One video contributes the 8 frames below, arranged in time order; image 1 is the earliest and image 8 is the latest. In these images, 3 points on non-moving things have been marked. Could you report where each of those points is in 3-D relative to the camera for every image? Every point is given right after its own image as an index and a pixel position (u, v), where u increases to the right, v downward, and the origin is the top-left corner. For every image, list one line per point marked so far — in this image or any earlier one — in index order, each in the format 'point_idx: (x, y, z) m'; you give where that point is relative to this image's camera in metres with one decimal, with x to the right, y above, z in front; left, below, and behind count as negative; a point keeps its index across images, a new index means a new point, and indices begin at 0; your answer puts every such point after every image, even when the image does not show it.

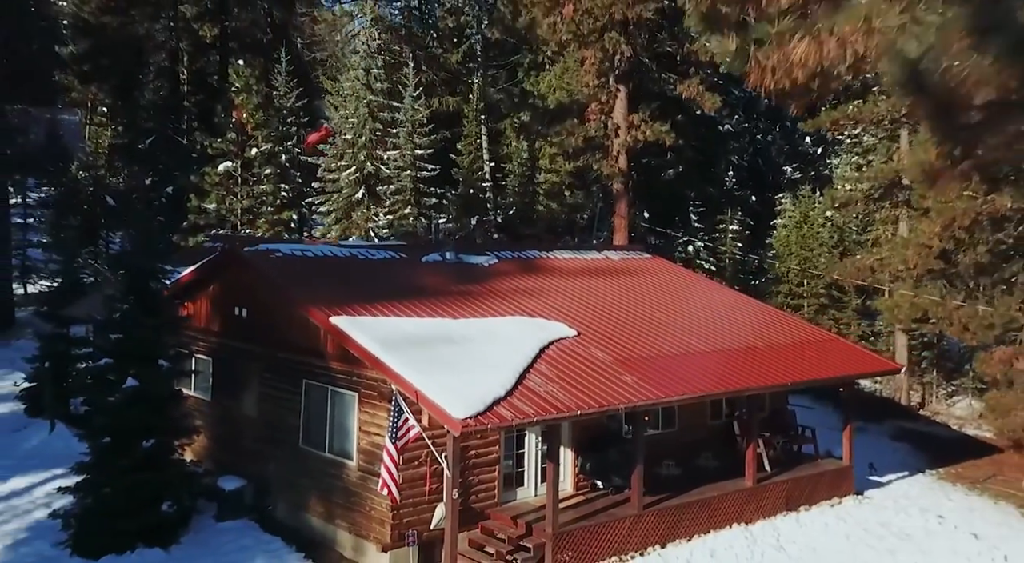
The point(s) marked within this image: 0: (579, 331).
0: (+0.8, -0.6, +12.1) m
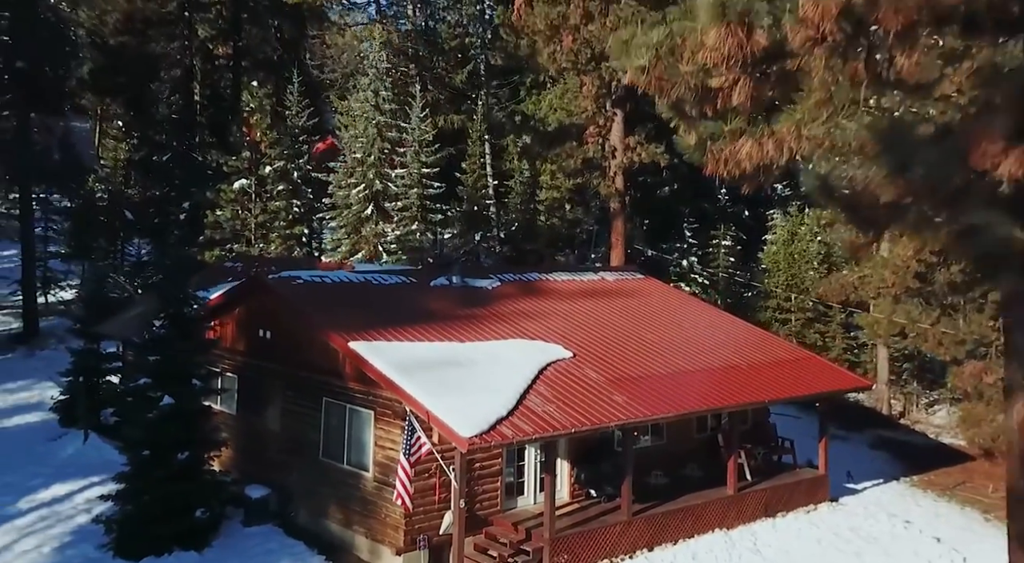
0: (+0.9, -0.9, +13.3) m
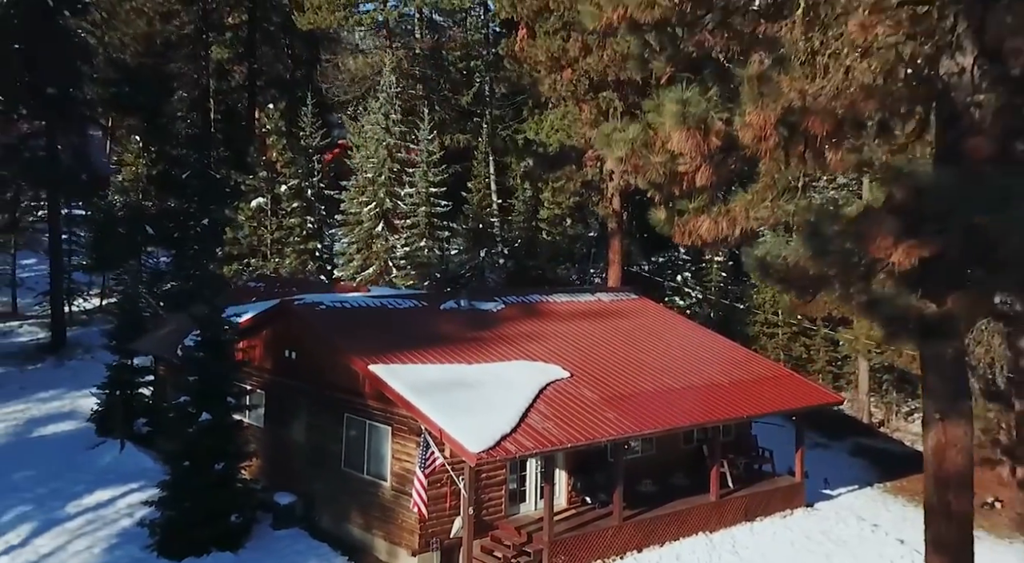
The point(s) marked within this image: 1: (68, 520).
0: (+0.9, -1.3, +14.7) m
1: (-7.0, -3.8, +15.8) m
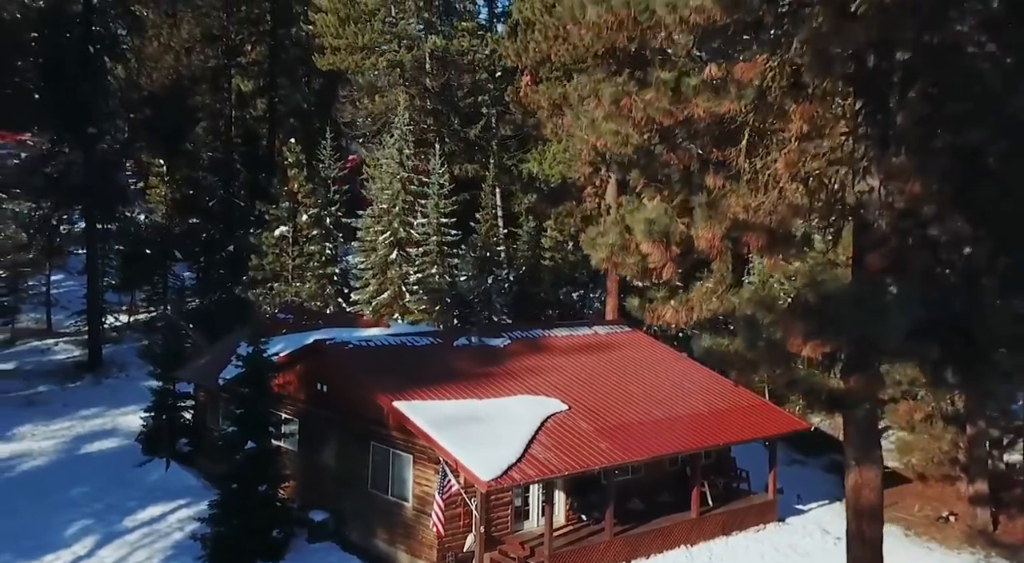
0: (+1.0, -2.1, +16.8) m
1: (-6.9, -4.5, +17.9) m
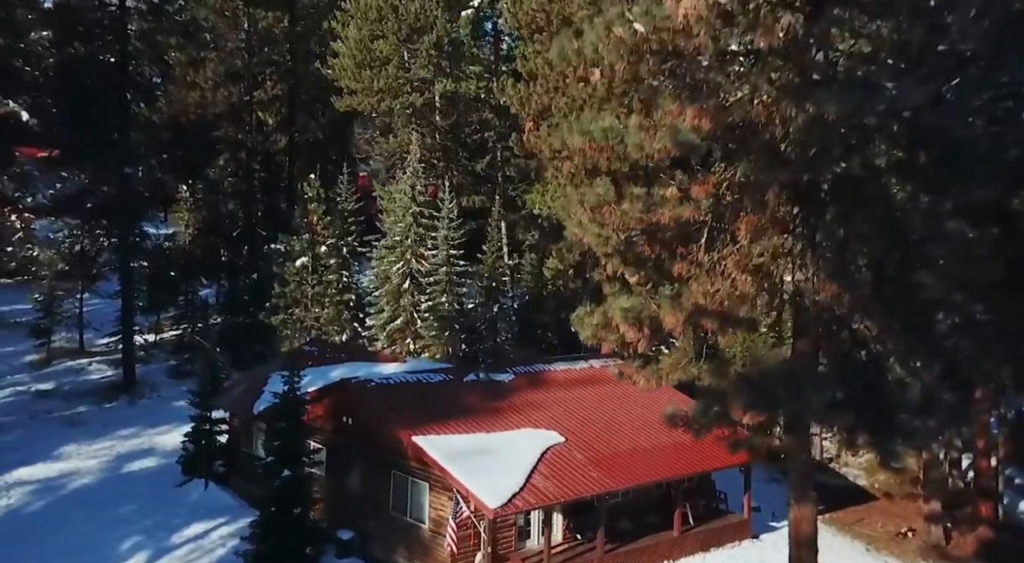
0: (+1.0, -3.0, +19.1) m
1: (-6.8, -5.4, +20.2) m
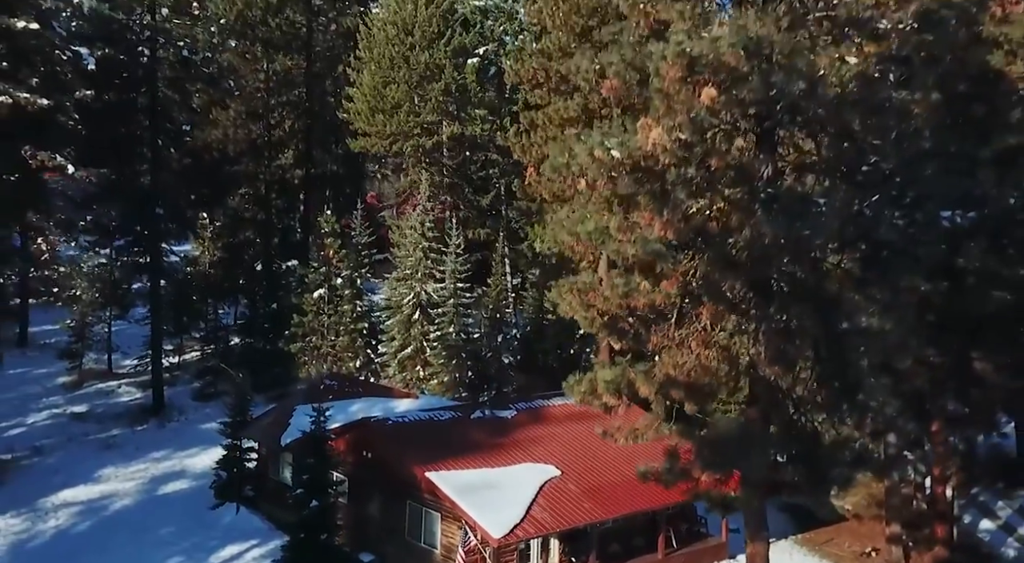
0: (+1.1, -4.1, +21.5) m
1: (-6.8, -6.5, +22.7) m
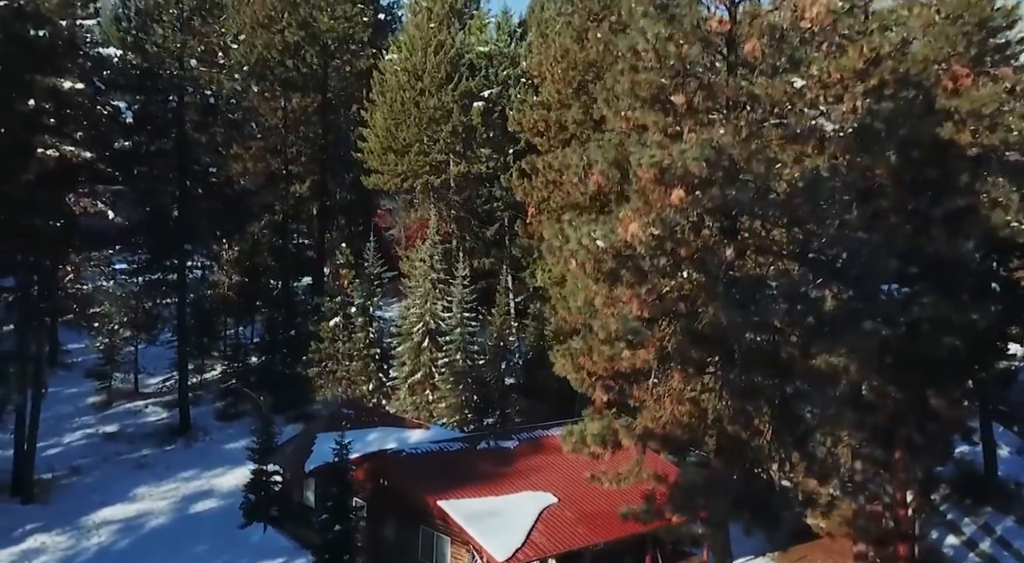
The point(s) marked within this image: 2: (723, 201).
0: (+1.1, -5.2, +24.0) m
1: (-6.7, -7.7, +25.2) m
2: (+3.4, +1.3, +15.9) m
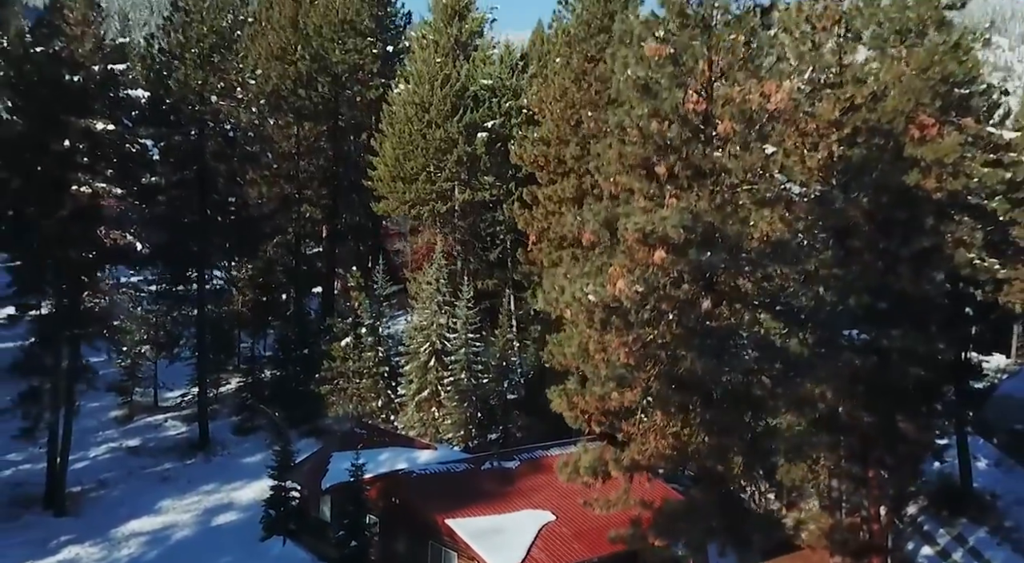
0: (+1.2, -6.1, +26.1) m
1: (-6.7, -8.6, +27.3) m
2: (+3.4, +0.4, +17.9) m
